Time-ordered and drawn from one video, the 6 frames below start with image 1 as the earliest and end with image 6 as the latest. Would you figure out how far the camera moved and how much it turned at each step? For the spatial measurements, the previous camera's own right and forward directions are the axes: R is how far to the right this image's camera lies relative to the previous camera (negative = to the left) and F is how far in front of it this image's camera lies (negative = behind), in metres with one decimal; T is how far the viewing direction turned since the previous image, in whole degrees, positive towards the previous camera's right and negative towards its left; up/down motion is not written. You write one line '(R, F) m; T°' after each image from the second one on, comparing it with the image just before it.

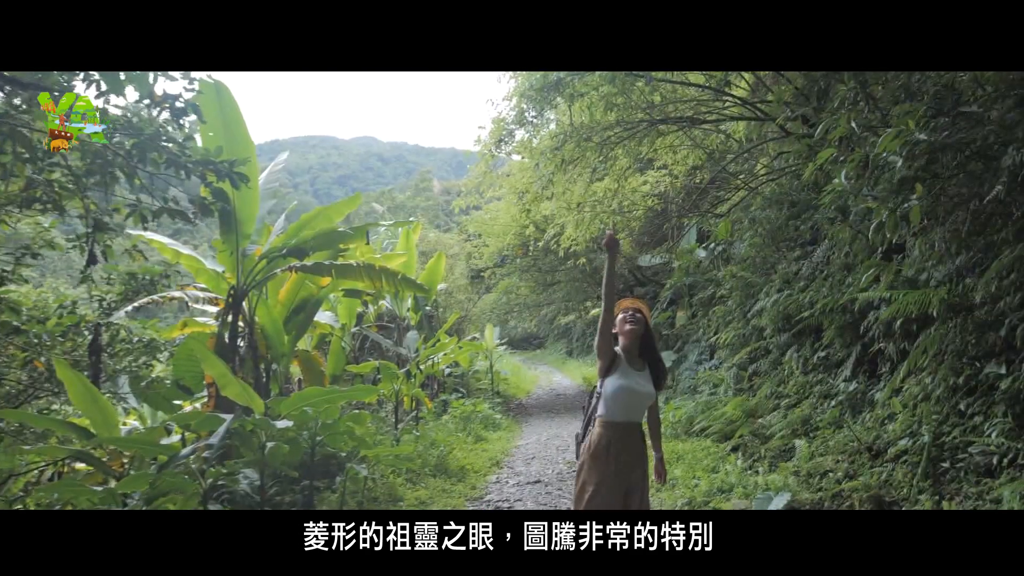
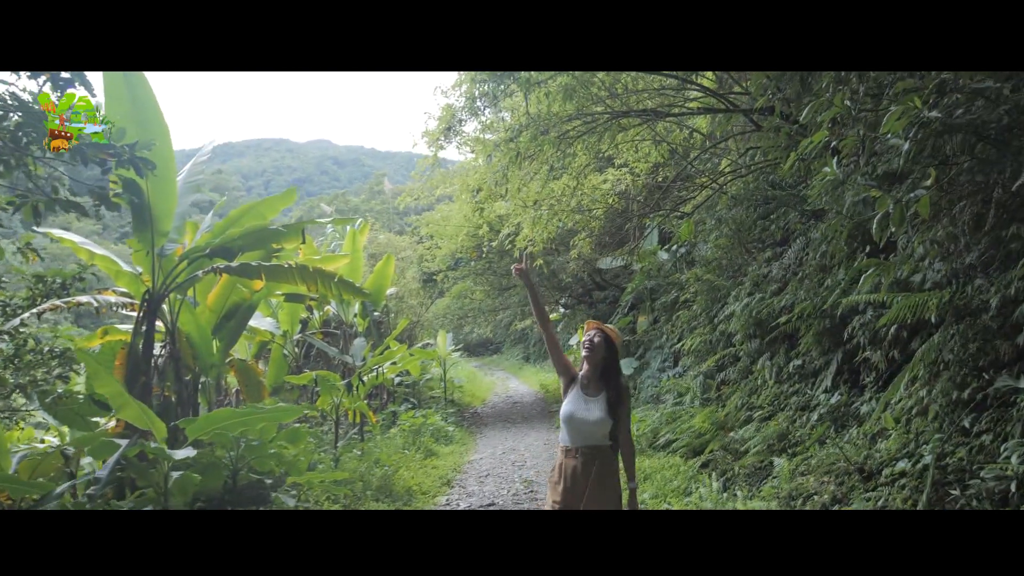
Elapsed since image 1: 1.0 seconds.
(0.0, +0.3) m; +3°
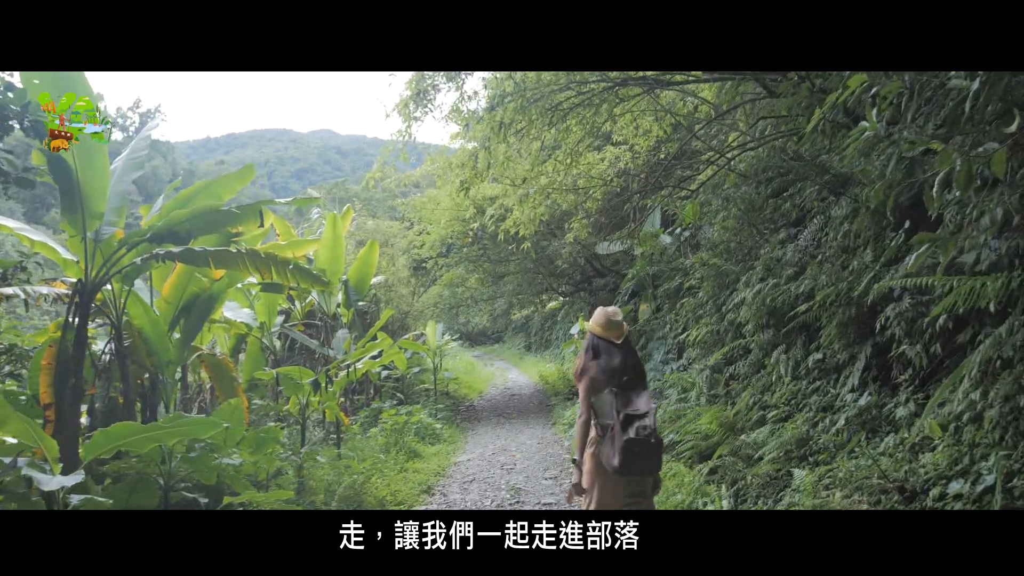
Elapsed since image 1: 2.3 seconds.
(+0.1, +0.4) m; 0°
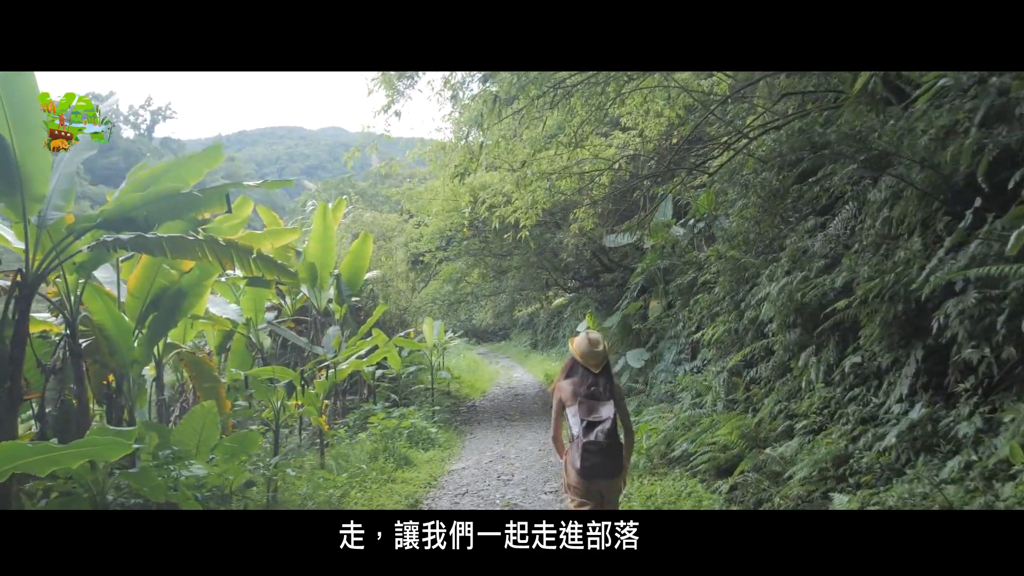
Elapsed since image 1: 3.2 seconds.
(0.0, +0.4) m; -1°
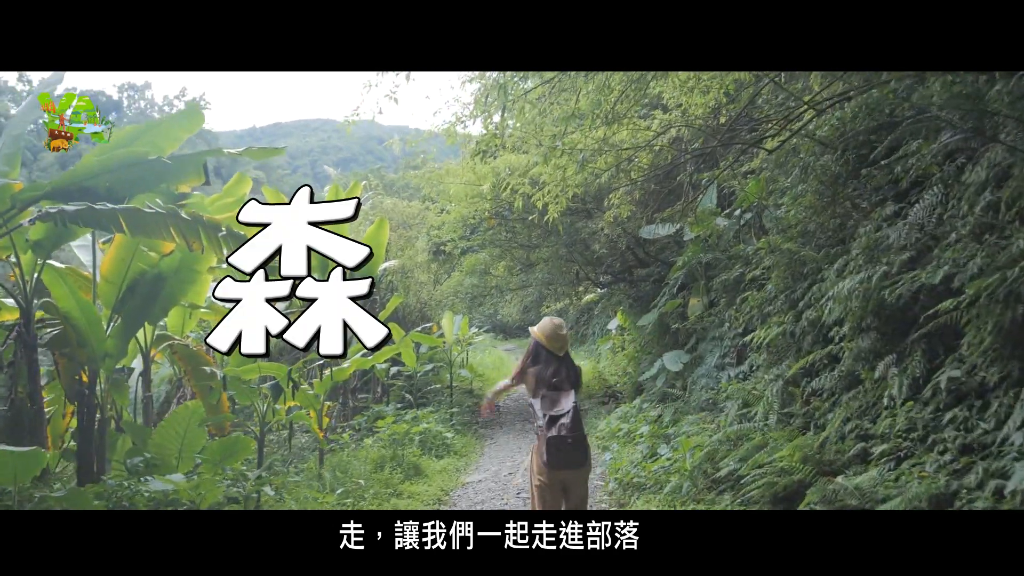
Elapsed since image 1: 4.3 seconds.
(0.0, +0.4) m; -2°
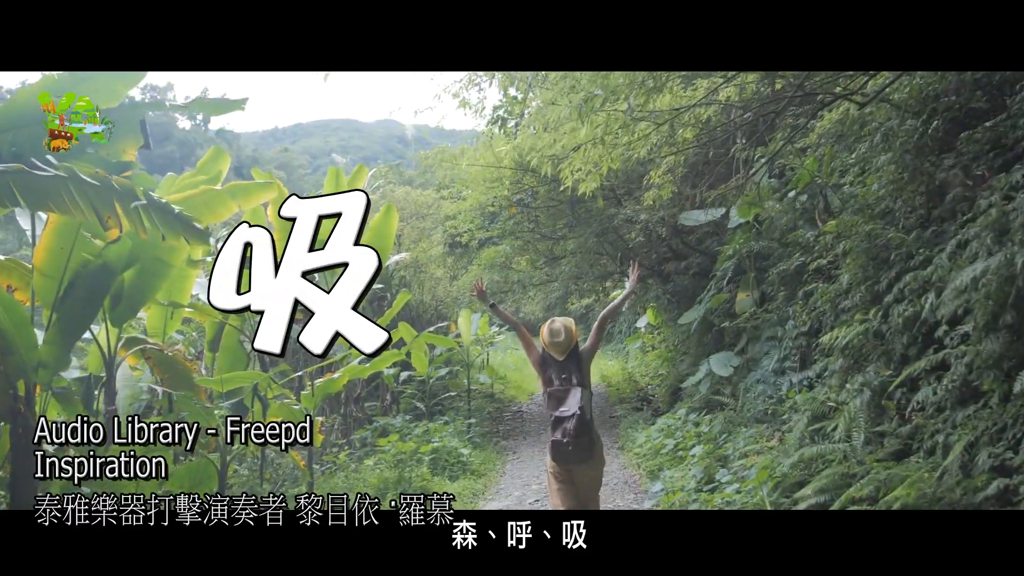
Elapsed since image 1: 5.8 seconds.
(0.0, +0.6) m; -2°
